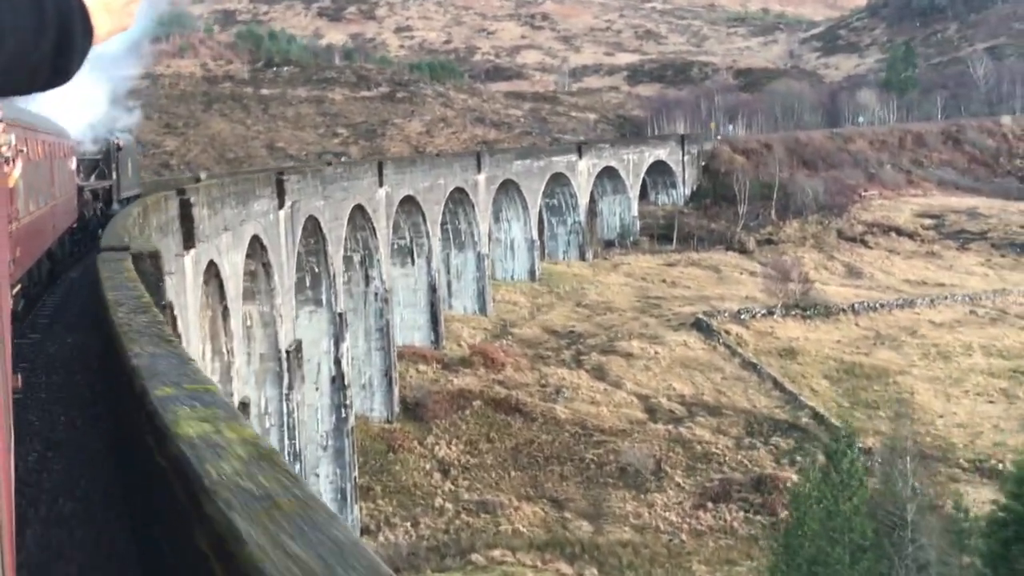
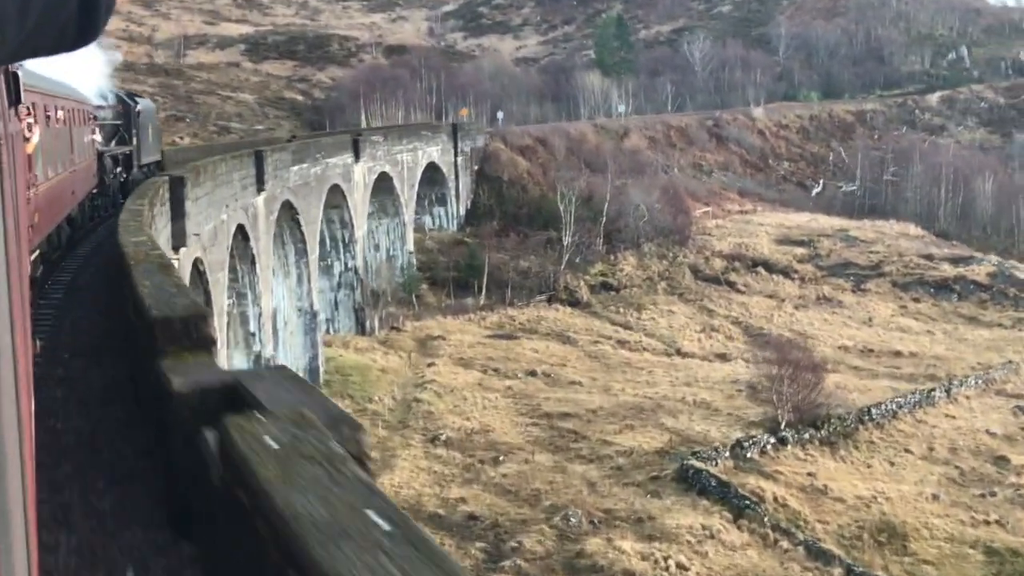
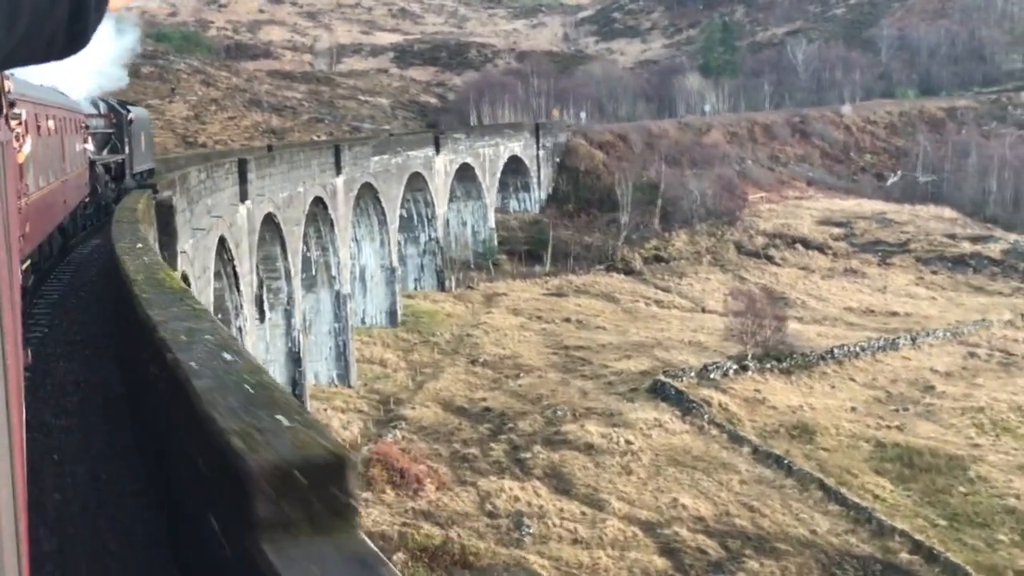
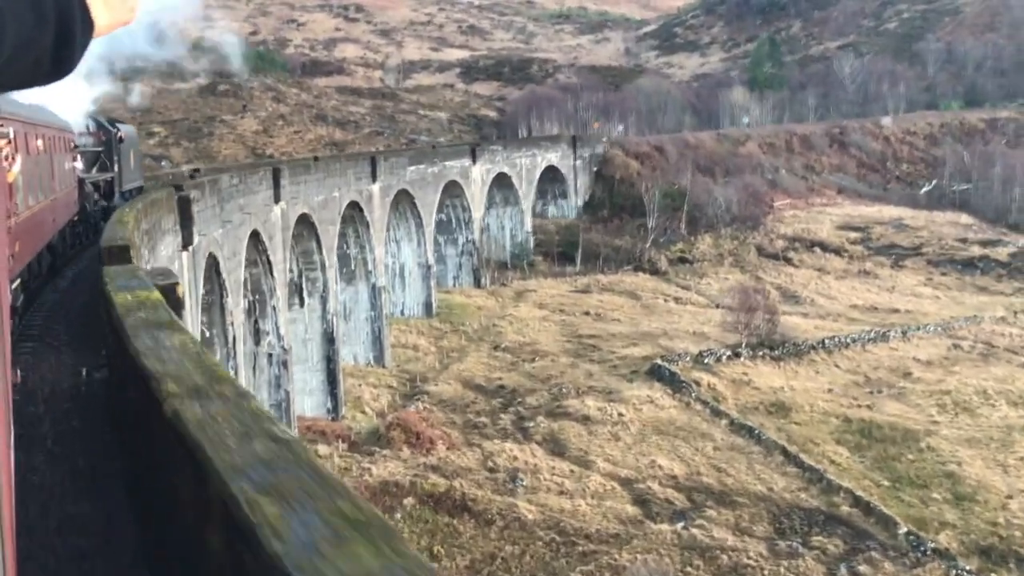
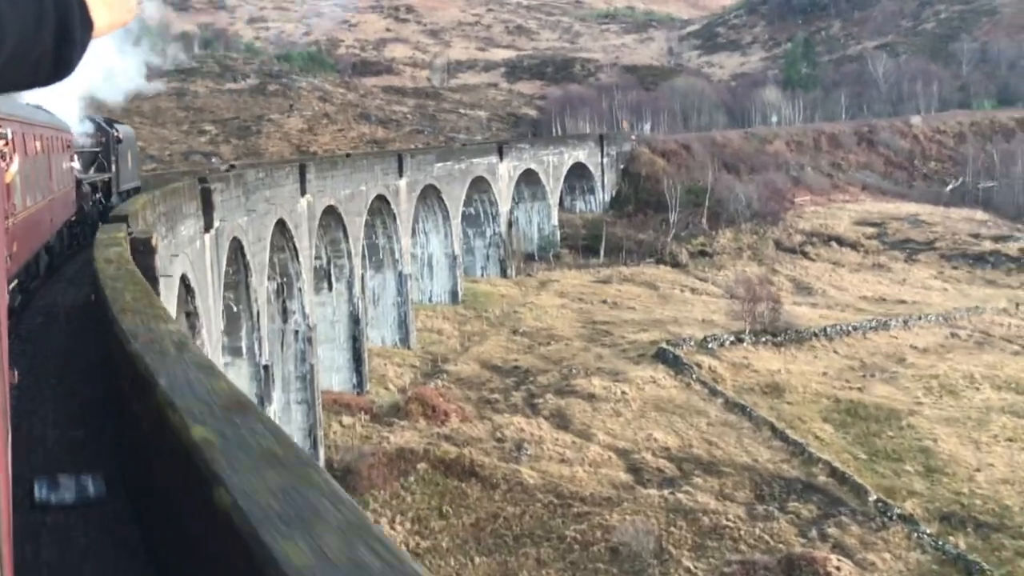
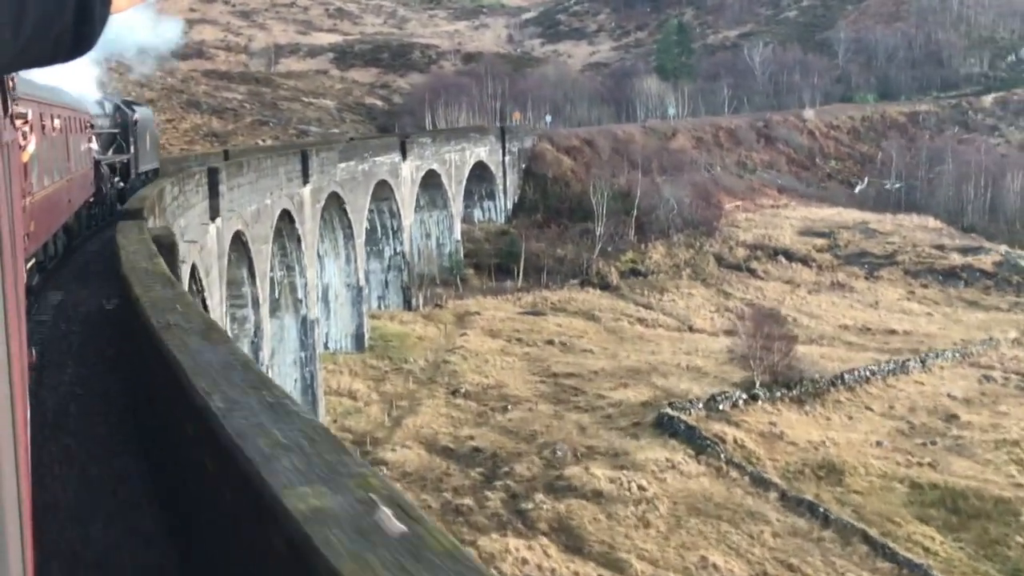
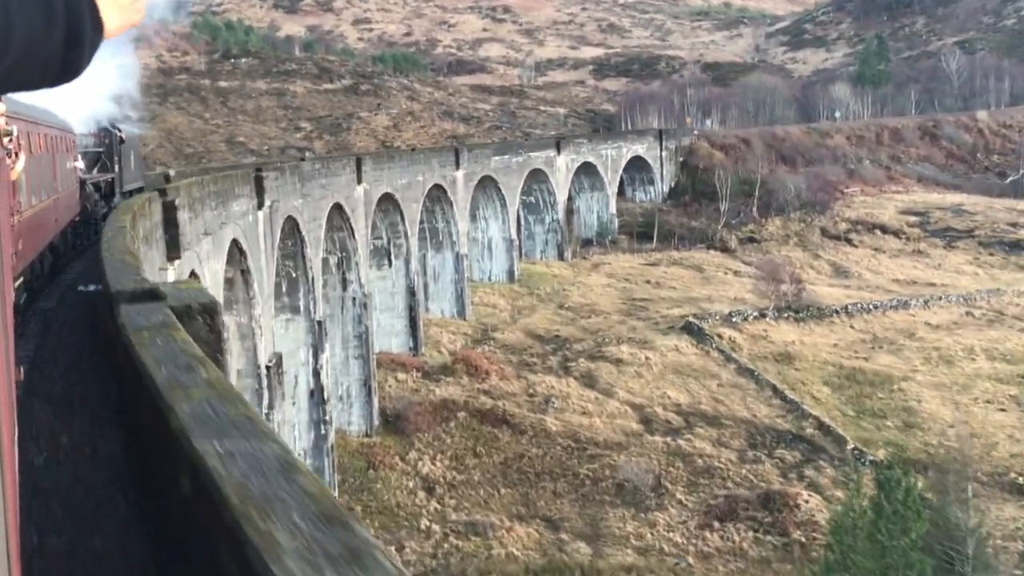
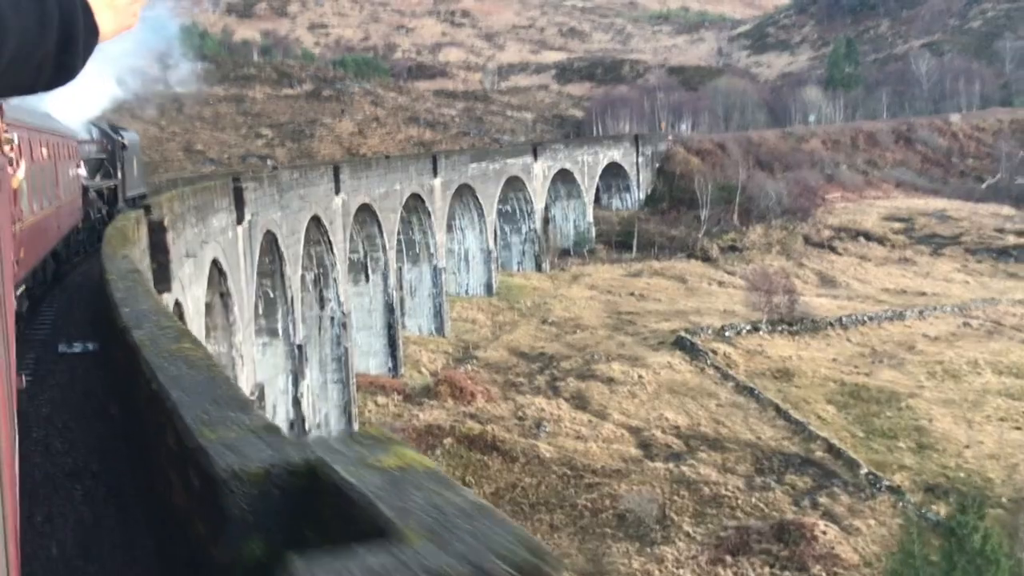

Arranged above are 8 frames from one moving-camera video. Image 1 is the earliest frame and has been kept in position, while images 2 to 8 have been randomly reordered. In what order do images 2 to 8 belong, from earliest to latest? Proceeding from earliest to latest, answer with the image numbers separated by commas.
7, 8, 5, 4, 3, 6, 2
